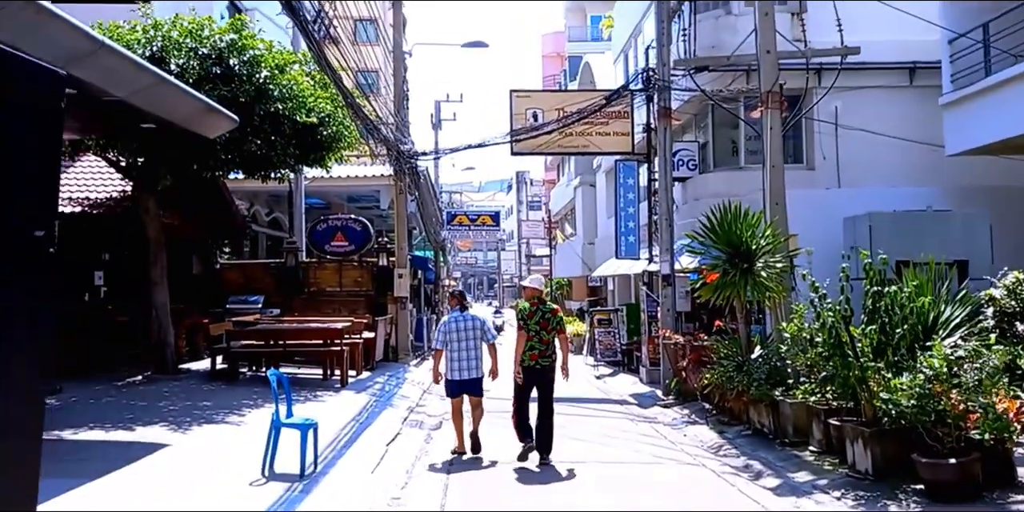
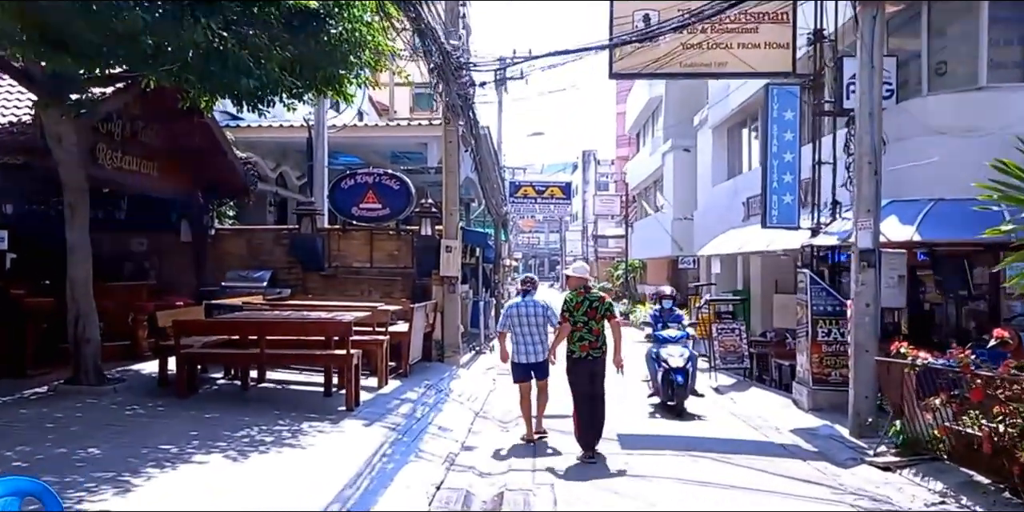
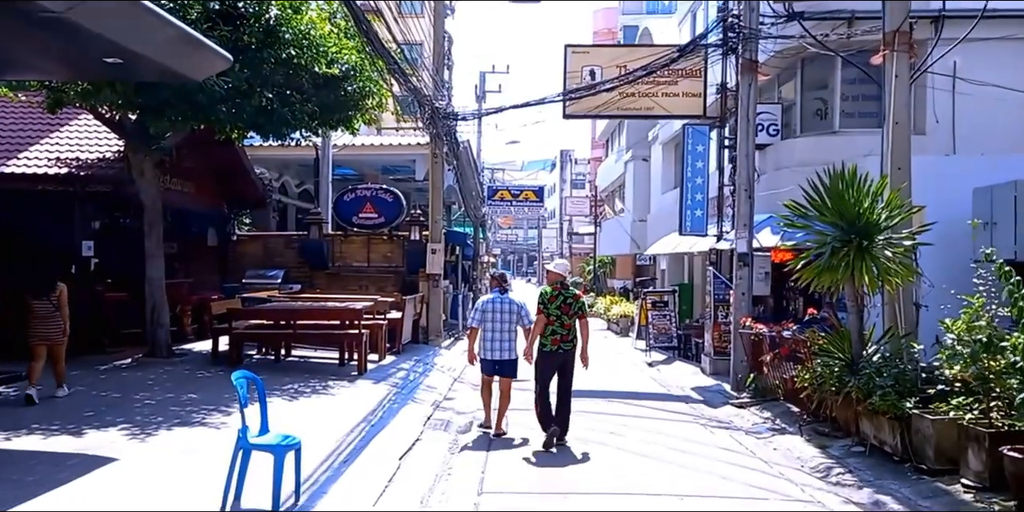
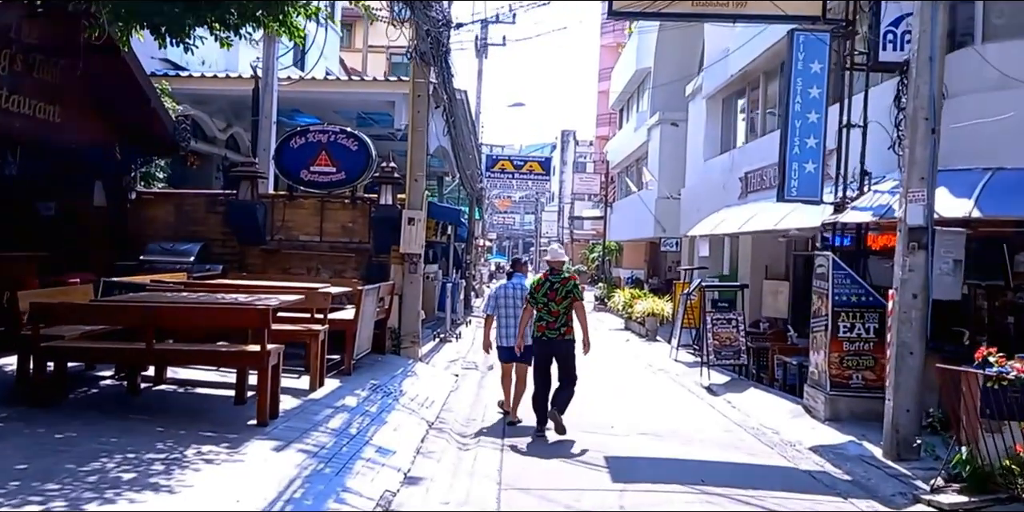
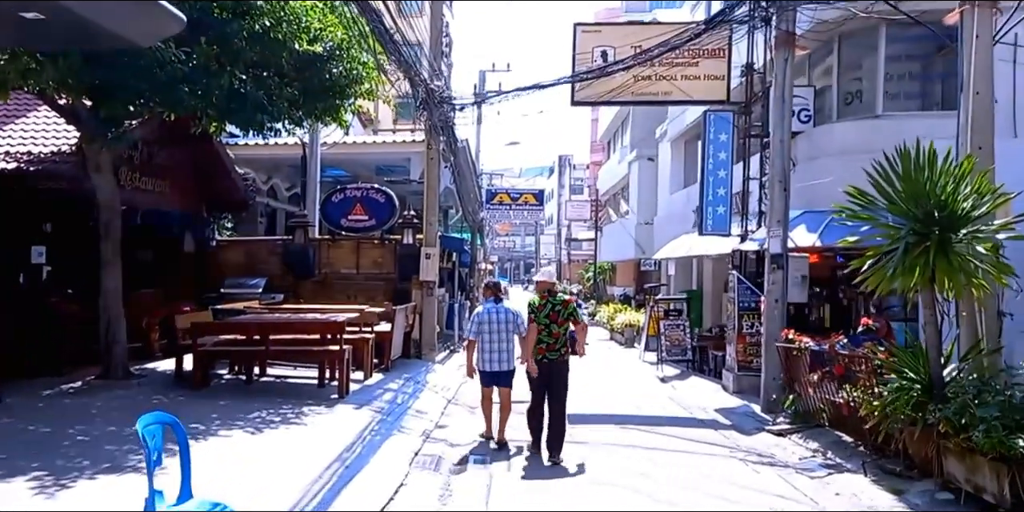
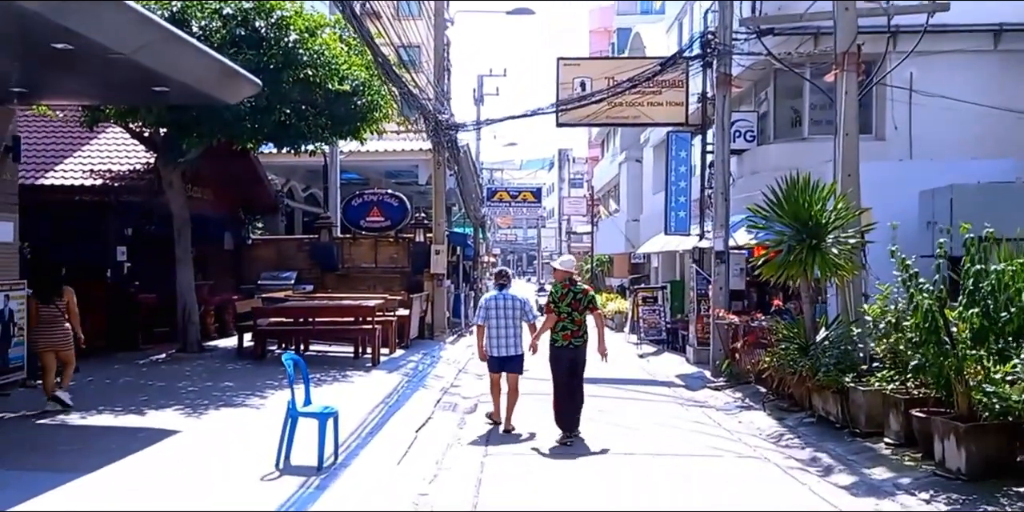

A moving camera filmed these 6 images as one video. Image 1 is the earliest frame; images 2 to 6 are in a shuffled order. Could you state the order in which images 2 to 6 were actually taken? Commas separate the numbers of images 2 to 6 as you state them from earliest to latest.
6, 3, 5, 2, 4
